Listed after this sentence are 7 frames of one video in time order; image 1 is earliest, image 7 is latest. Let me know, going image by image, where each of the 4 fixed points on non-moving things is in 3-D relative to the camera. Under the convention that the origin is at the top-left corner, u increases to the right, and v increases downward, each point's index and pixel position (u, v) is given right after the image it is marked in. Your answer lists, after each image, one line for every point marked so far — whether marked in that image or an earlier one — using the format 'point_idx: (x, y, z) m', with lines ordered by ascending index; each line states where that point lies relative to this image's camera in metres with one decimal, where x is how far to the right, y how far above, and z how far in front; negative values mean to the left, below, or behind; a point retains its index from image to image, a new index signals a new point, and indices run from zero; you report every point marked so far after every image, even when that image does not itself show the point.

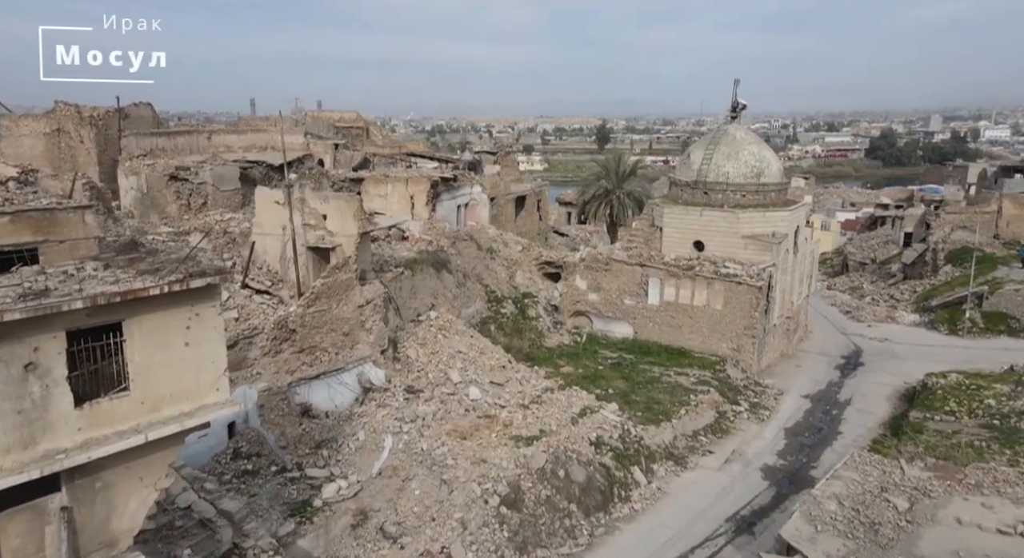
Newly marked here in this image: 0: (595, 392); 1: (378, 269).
0: (+1.9, -2.5, +14.0) m
1: (-3.1, +0.2, +14.5) m
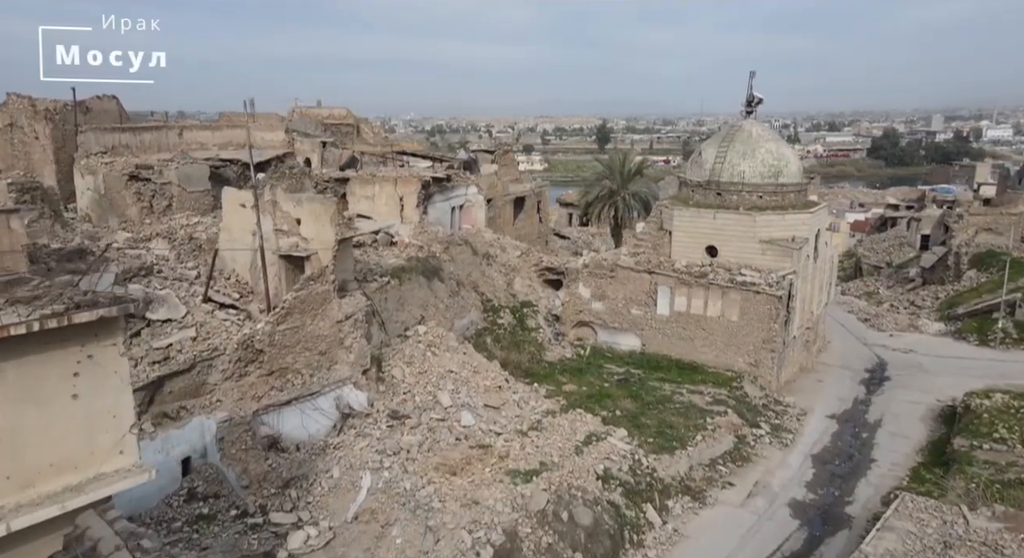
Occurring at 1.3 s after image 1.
0: (+1.8, -2.7, +12.6) m
1: (-3.1, 0.0, +13.1) m
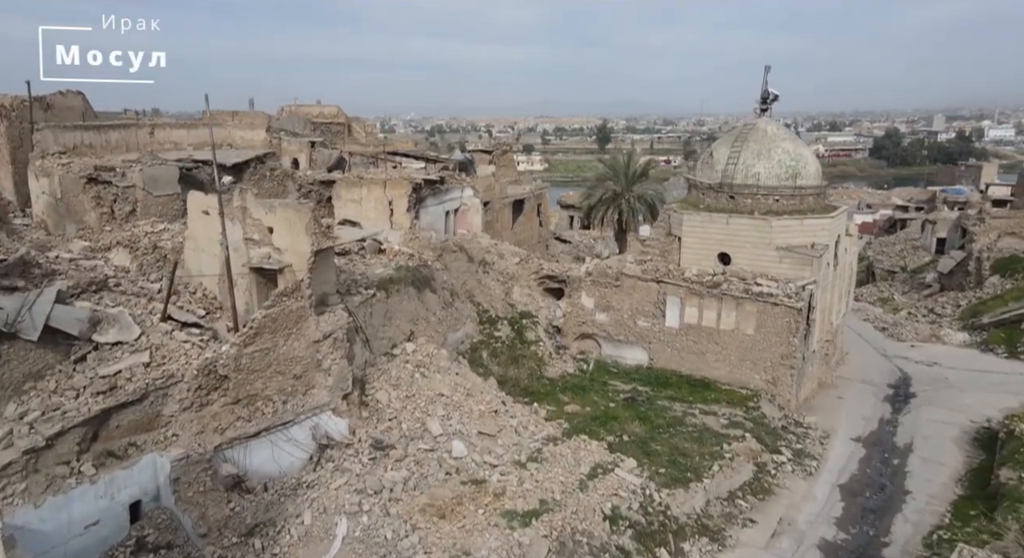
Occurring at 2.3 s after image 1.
0: (+1.8, -2.9, +11.5) m
1: (-3.2, -0.2, +12.0) m
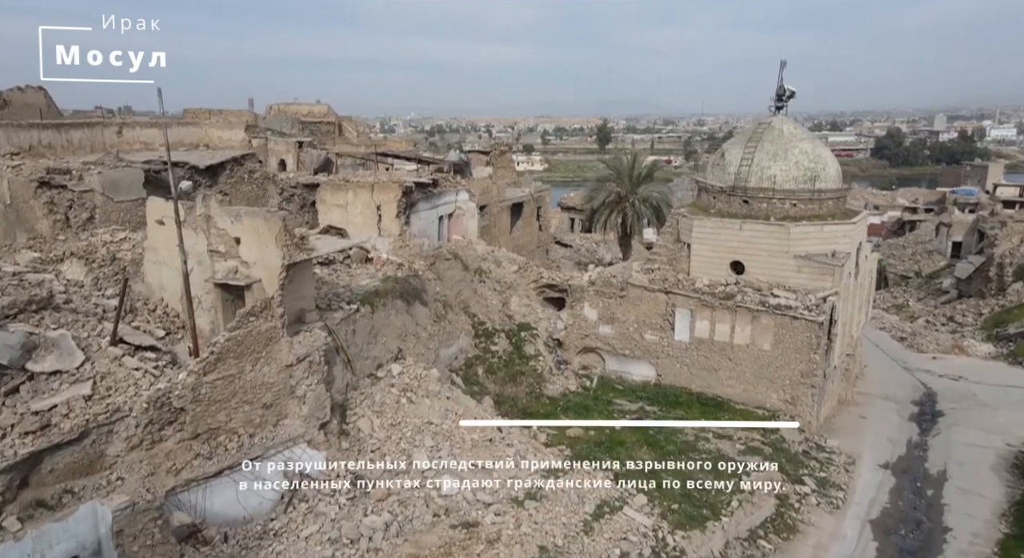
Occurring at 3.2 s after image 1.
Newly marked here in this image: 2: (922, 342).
0: (+1.7, -3.2, +10.4) m
1: (-3.2, -0.4, +10.9) m
2: (+12.5, -1.9, +19.2) m
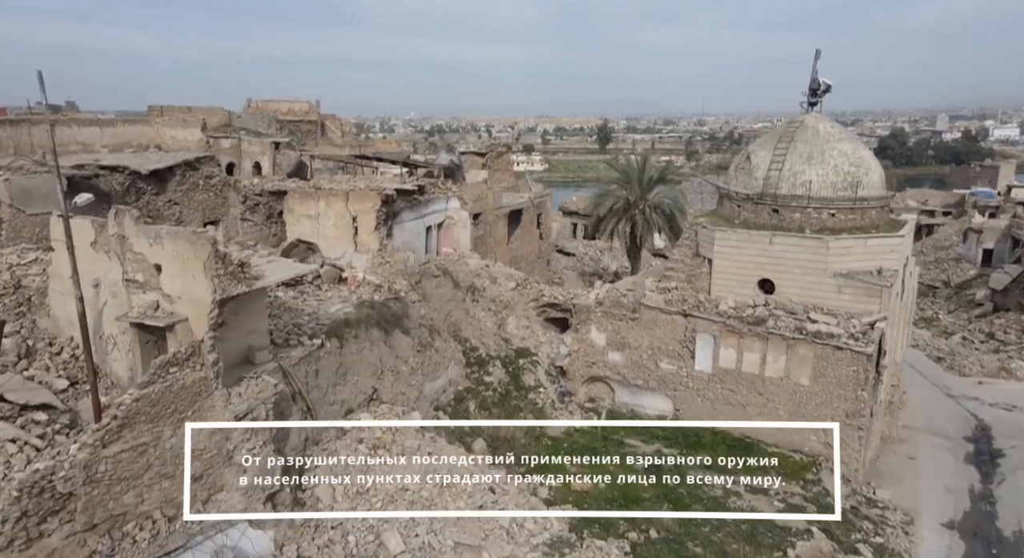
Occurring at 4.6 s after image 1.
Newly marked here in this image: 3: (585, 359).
0: (+1.6, -3.6, +8.6) m
1: (-3.3, -0.8, +9.1) m
2: (+12.4, -2.3, +17.3) m
3: (+1.5, -1.7, +13.5) m
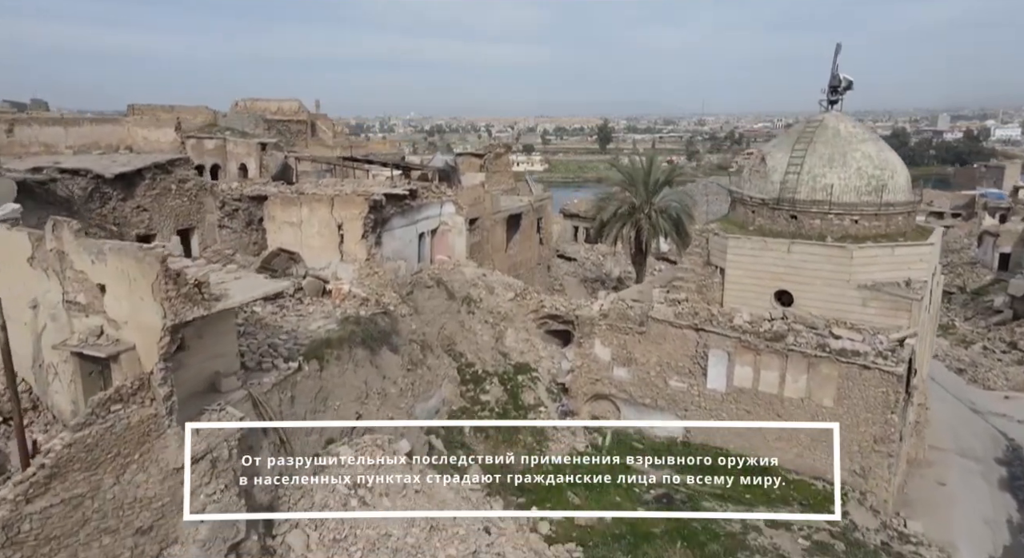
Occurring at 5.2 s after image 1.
0: (+1.6, -3.8, +7.7) m
1: (-3.3, -1.1, +8.2) m
2: (+12.4, -2.5, +16.4) m
3: (+1.5, -1.9, +12.6) m
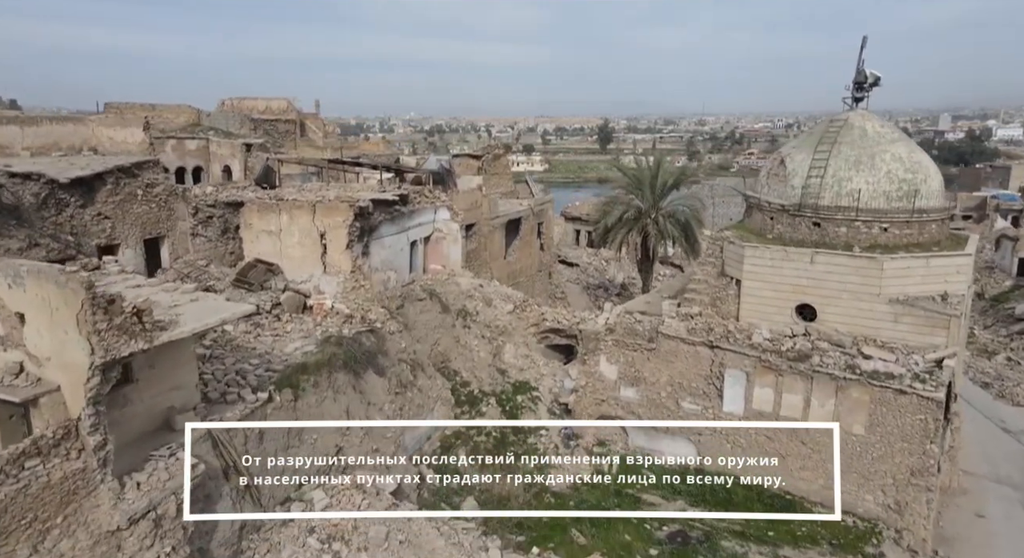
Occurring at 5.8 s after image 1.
0: (+1.6, -4.0, +6.8) m
1: (-3.4, -1.3, +7.3) m
2: (+12.3, -2.8, +15.5) m
3: (+1.5, -2.1, +11.6) m
